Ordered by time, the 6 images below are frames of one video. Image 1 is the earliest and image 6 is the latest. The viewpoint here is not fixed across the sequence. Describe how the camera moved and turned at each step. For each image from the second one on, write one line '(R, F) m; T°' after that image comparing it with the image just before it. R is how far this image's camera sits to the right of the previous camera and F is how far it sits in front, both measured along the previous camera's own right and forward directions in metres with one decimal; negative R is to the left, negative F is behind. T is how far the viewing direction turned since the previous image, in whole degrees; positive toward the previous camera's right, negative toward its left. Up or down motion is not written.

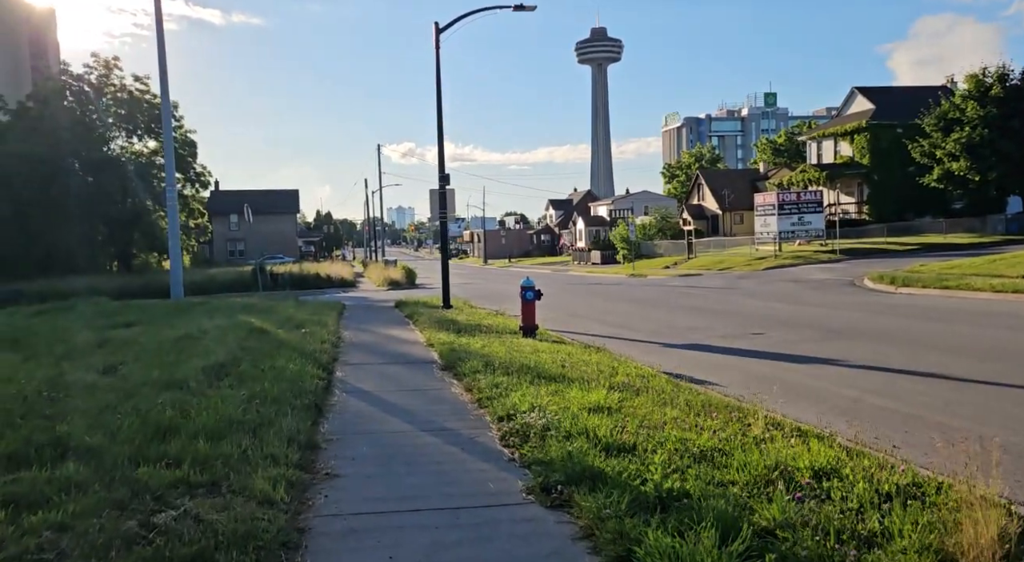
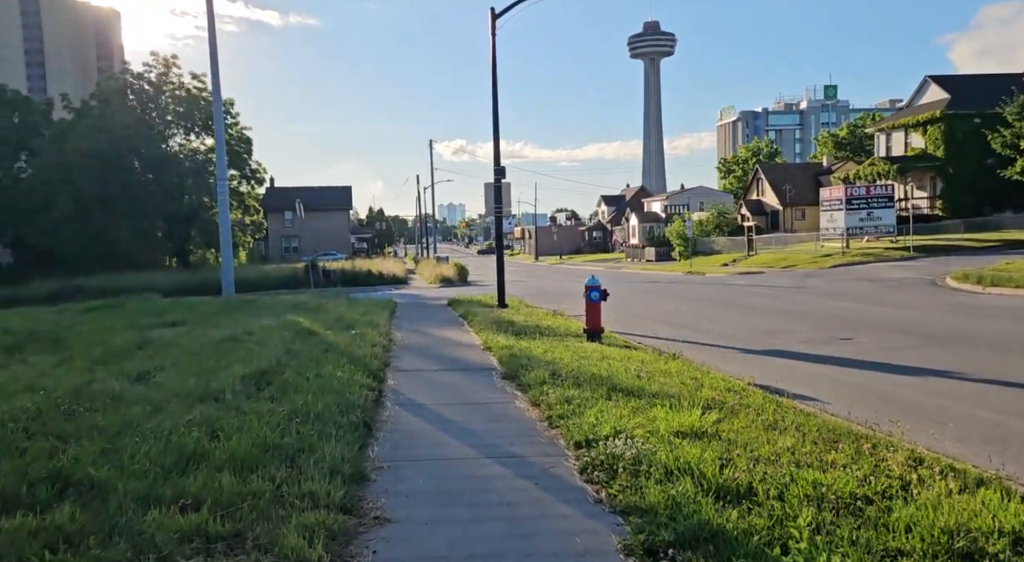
(-0.2, +1.0) m; -4°
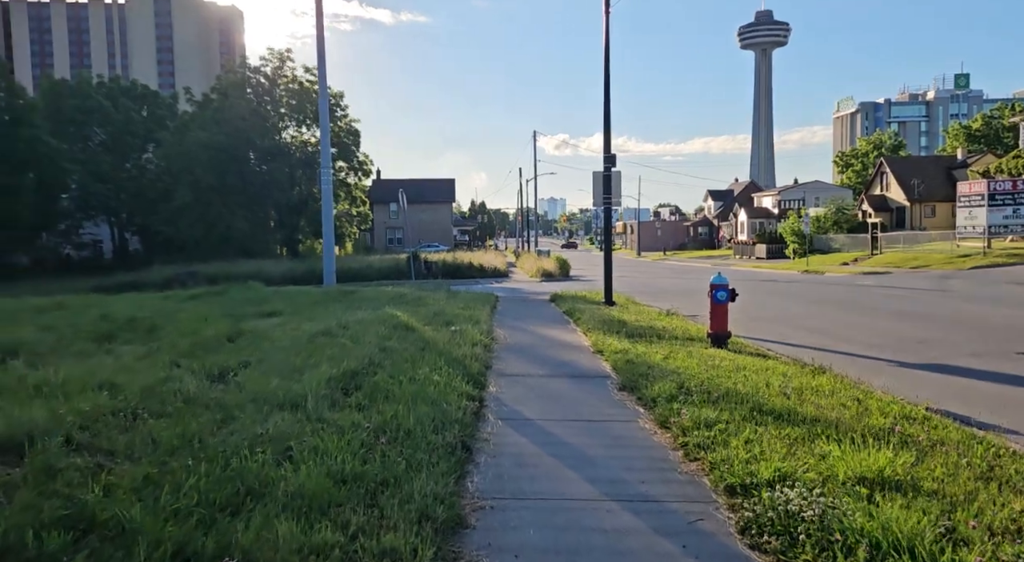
(-0.2, +1.2) m; -8°
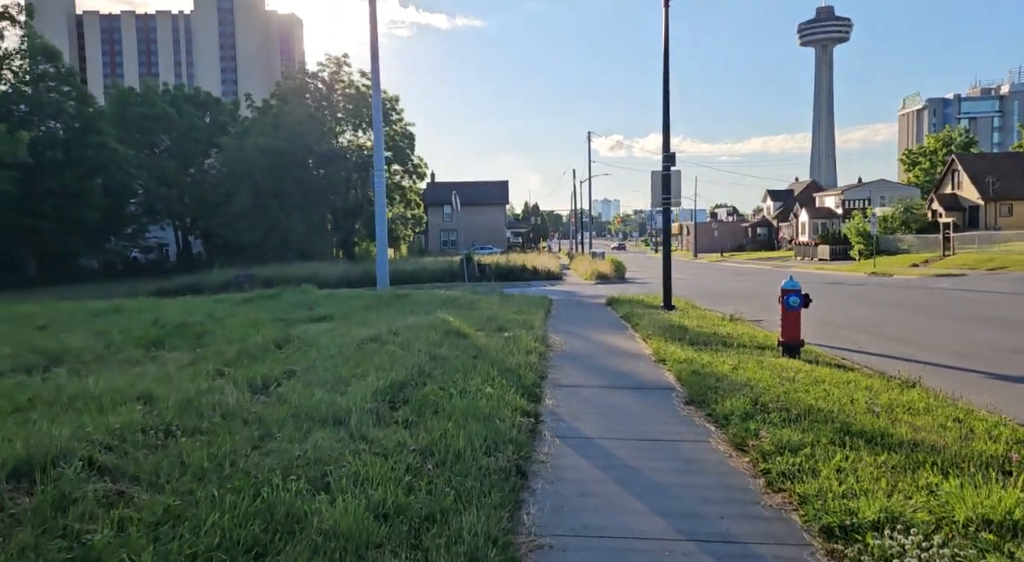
(0.0, +0.5) m; -4°
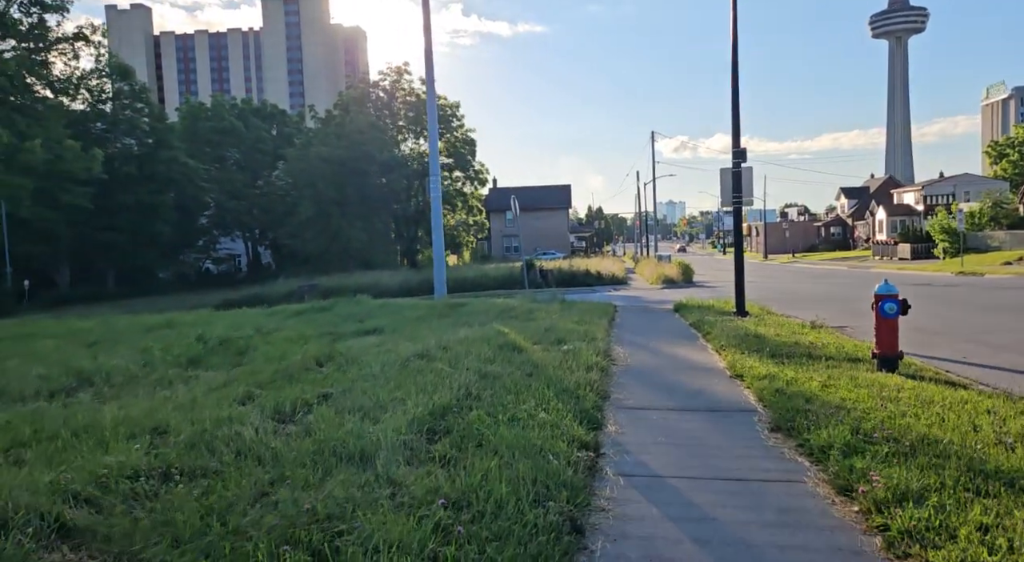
(+0.1, +0.8) m; -5°
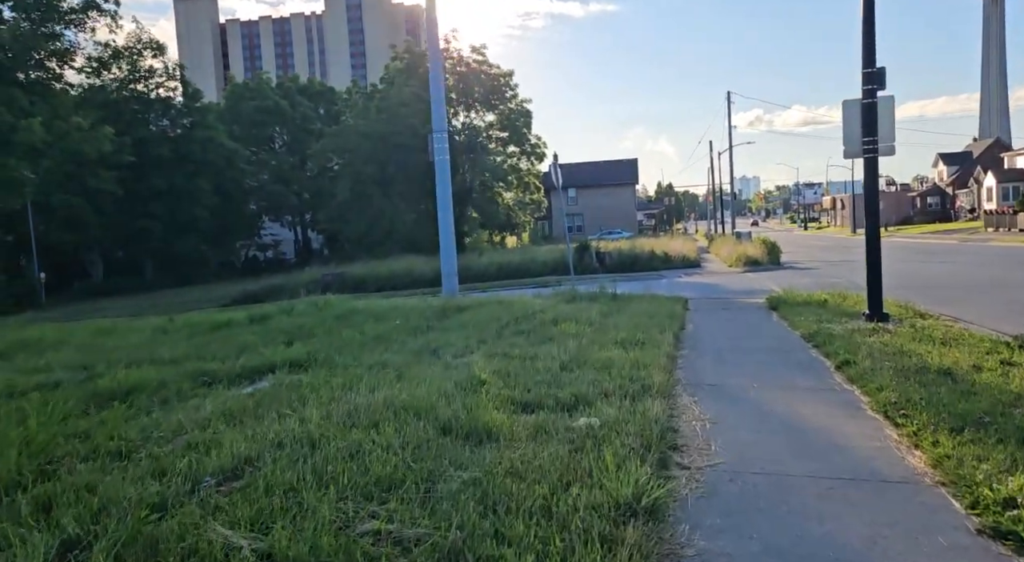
(+0.8, +5.3) m; -5°
